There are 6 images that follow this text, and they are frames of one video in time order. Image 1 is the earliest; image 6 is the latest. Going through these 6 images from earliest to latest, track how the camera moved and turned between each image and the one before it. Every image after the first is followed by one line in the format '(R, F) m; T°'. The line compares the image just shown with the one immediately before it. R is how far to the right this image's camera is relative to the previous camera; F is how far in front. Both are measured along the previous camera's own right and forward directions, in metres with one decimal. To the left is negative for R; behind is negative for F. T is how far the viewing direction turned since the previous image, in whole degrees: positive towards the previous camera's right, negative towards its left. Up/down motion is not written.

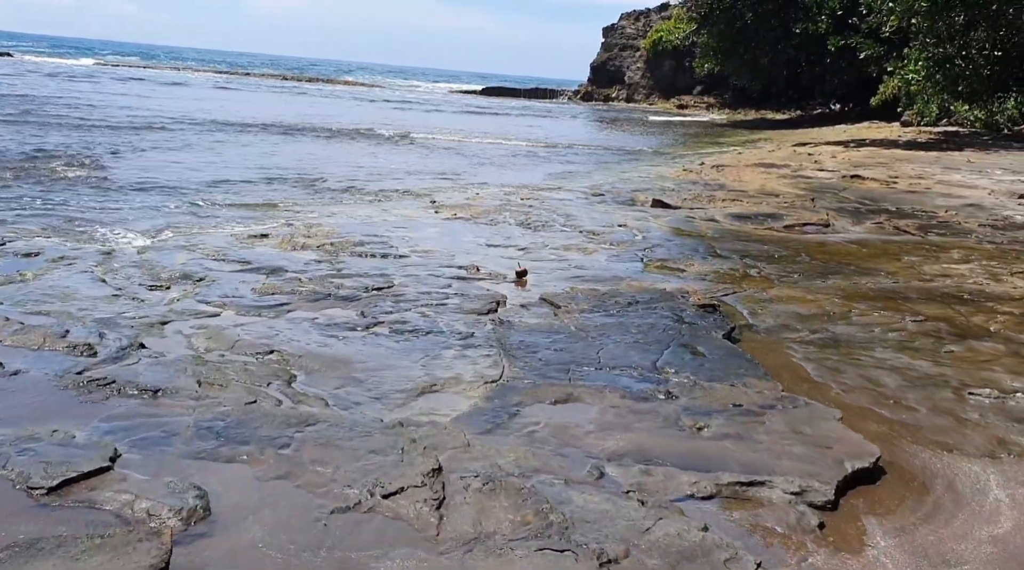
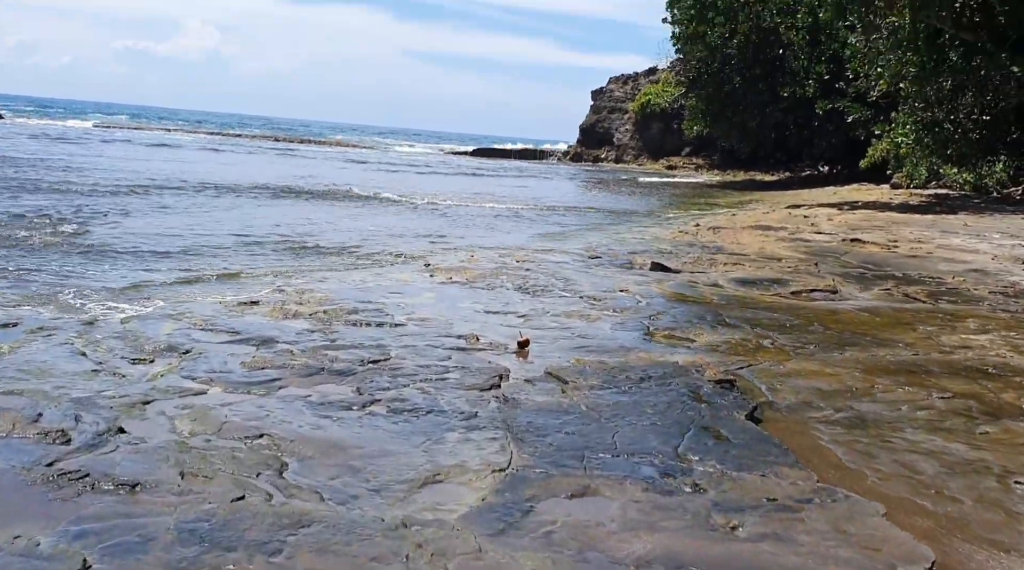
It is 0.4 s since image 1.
(-0.1, +0.3) m; +1°
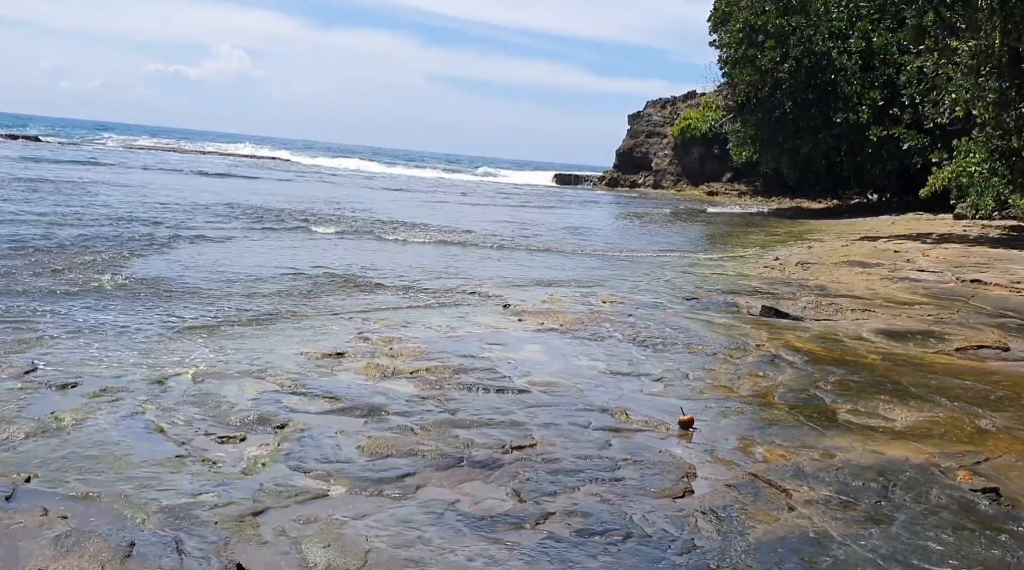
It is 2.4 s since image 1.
(-0.7, +1.0) m; -2°
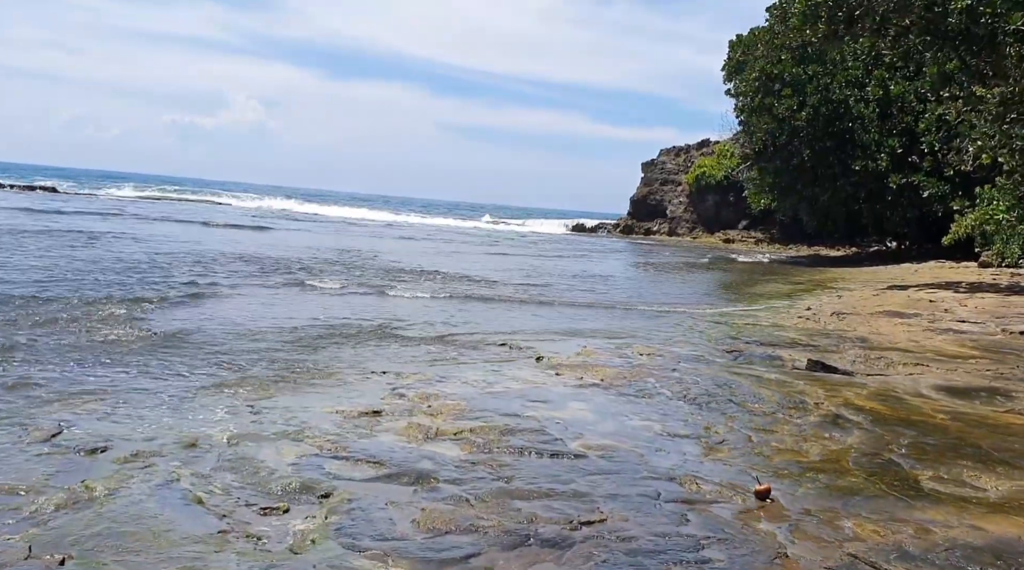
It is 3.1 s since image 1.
(-0.2, +0.3) m; -1°
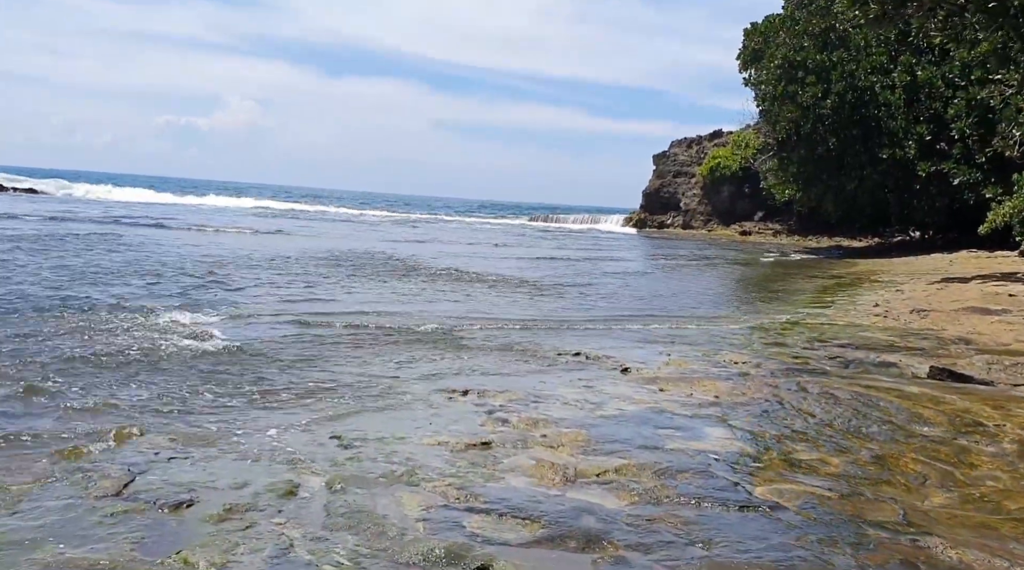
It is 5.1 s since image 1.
(-0.8, +1.0) m; 0°
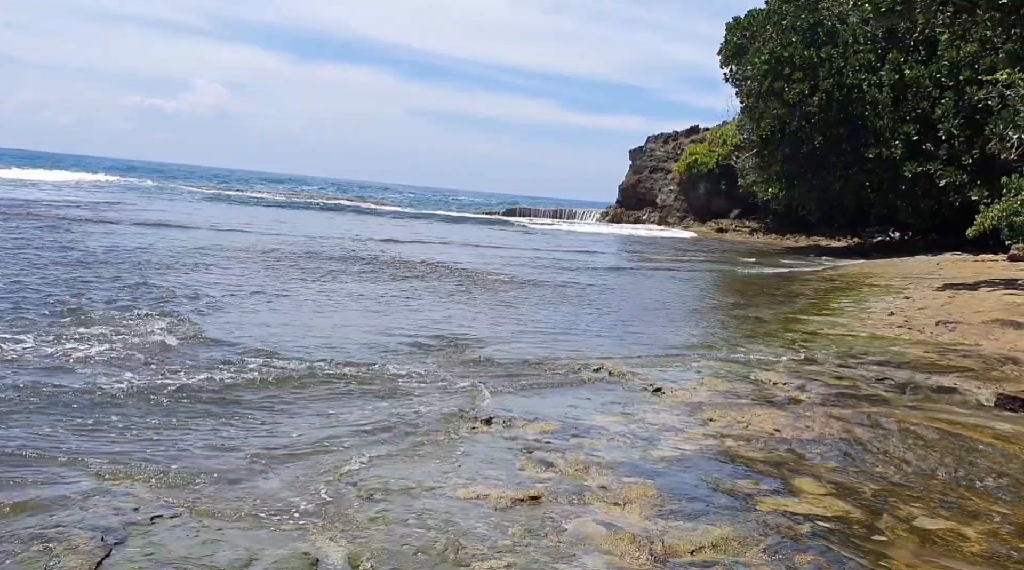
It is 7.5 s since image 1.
(-0.5, +1.0) m; +2°
